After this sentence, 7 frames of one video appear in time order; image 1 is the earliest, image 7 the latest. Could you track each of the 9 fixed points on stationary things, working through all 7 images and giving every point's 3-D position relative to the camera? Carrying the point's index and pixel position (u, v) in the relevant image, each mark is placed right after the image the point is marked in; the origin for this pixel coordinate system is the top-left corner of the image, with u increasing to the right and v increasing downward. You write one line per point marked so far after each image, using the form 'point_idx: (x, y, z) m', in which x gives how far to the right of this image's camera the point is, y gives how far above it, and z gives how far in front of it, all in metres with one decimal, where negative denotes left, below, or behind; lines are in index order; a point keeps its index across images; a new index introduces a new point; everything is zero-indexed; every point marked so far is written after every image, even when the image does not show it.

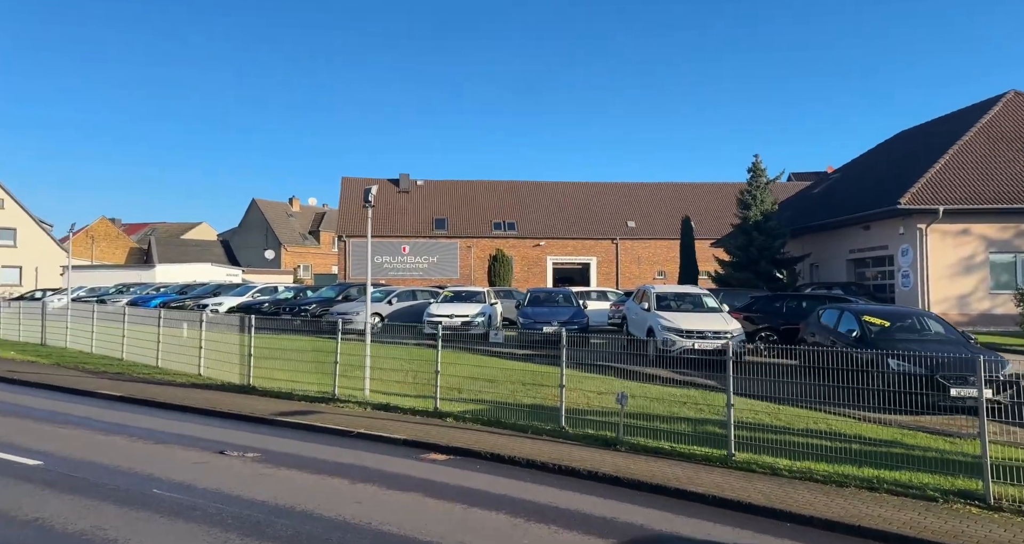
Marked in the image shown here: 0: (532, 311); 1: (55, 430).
0: (+0.5, -0.8, +14.9) m
1: (-5.8, -2.1, +9.3) m
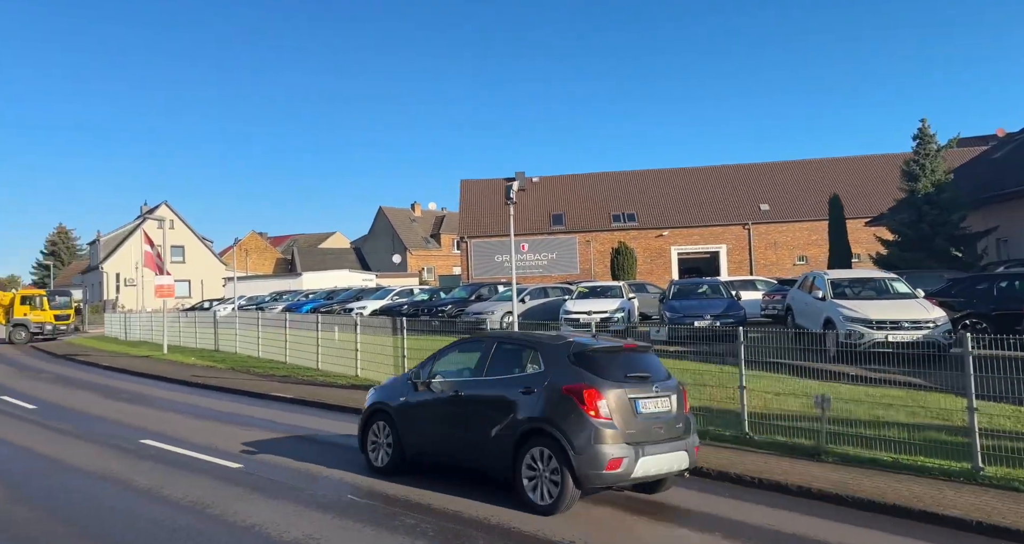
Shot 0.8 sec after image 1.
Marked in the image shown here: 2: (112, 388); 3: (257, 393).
0: (+3.4, -0.7, +14.4) m
1: (-3.7, -2.3, +10.0) m
2: (-10.3, -2.9, +18.0) m
3: (-5.4, -2.5, +14.9) m
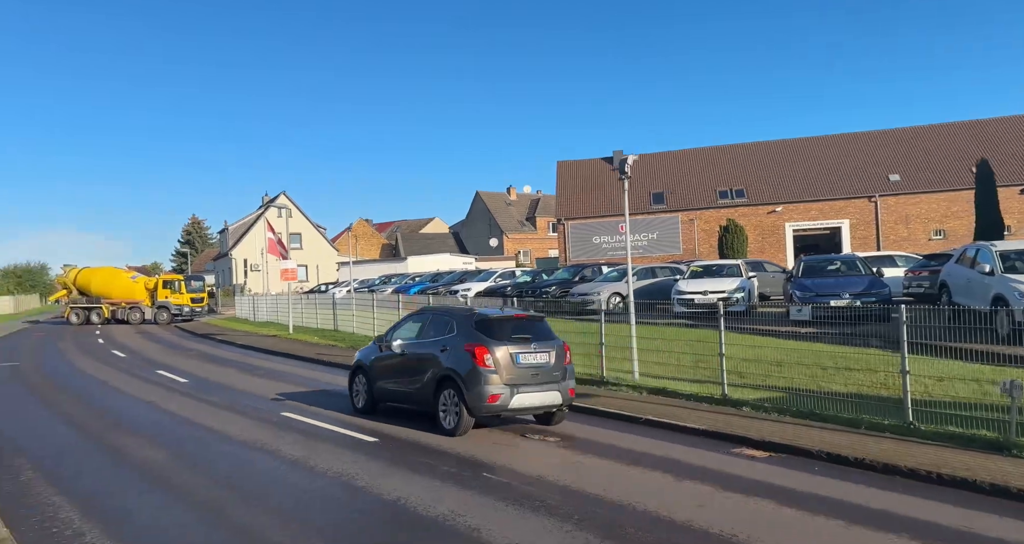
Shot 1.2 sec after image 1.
0: (+5.7, -0.2, +13.7) m
1: (-2.0, -2.0, +10.4) m
2: (-7.3, -2.5, +19.3) m
3: (-2.9, -2.2, +15.5) m
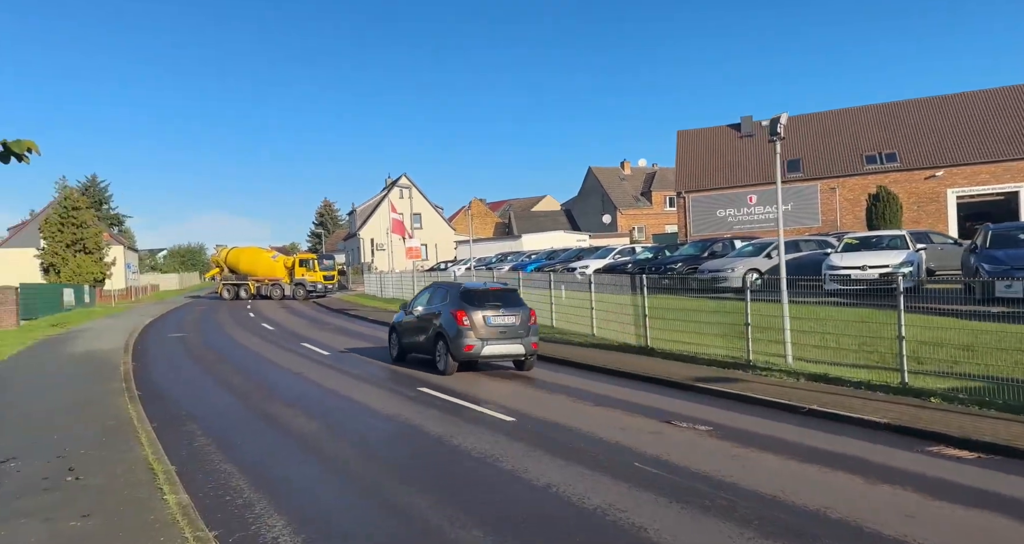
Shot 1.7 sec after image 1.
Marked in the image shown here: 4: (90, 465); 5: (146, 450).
0: (+8.1, +0.3, +12.2) m
1: (-0.1, -1.7, +10.4) m
2: (-3.7, -1.9, +20.0) m
3: (-0.1, -1.7, +15.5) m
4: (-3.8, -1.7, +6.4) m
5: (-3.5, -1.7, +6.8) m
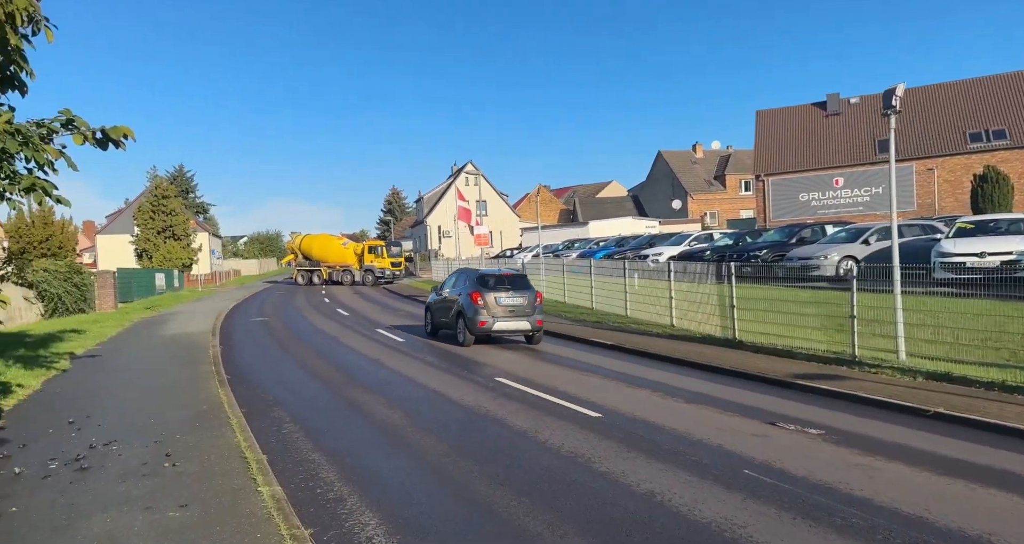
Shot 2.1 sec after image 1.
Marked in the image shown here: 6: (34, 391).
0: (+9.4, +0.5, +11.1) m
1: (+1.1, -1.5, +10.1) m
2: (-1.6, -1.6, +20.0) m
3: (+1.6, -1.4, +15.2) m
4: (-3.0, -1.6, +6.5) m
5: (-2.7, -1.6, +6.9) m
6: (-7.0, -1.7, +10.5) m
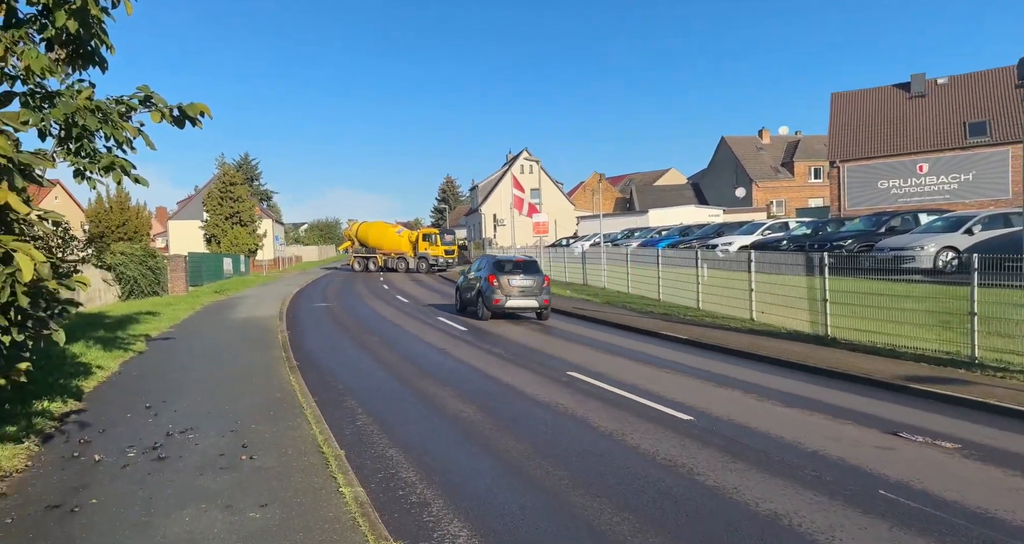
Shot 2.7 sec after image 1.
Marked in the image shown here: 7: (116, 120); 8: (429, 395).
0: (+10.5, +0.5, +9.9) m
1: (+2.1, -1.4, +9.6) m
2: (+0.2, -1.2, +19.7) m
3: (+3.0, -1.2, +14.6) m
4: (-2.2, -1.5, +6.3) m
5: (-1.9, -1.5, +6.7) m
6: (-5.9, -1.5, +10.6) m
7: (-3.6, +1.4, +6.5) m
8: (-1.0, -1.5, +8.9) m
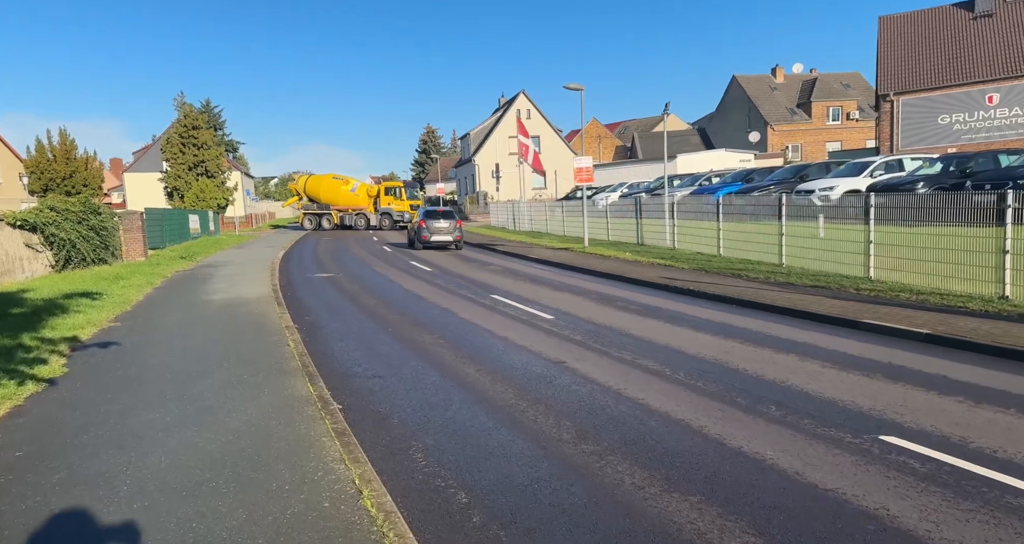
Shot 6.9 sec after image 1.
0: (+12.4, +0.9, +5.1) m
1: (+4.1, -1.2, +4.6) m
2: (+1.8, -0.4, +14.6) m
3: (+4.8, -0.6, +9.6) m
4: (-0.1, -1.6, +1.1) m
5: (+0.2, -1.5, +1.6) m
6: (-4.0, -1.3, +5.3) m
7: (-1.5, +1.3, +1.1) m
8: (+1.0, -1.4, +3.8) m
